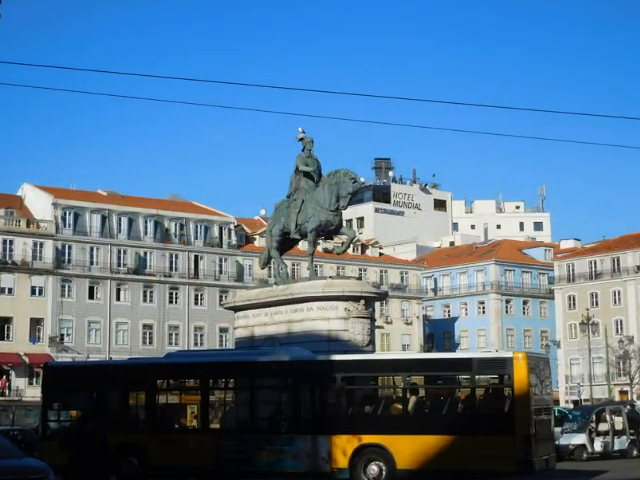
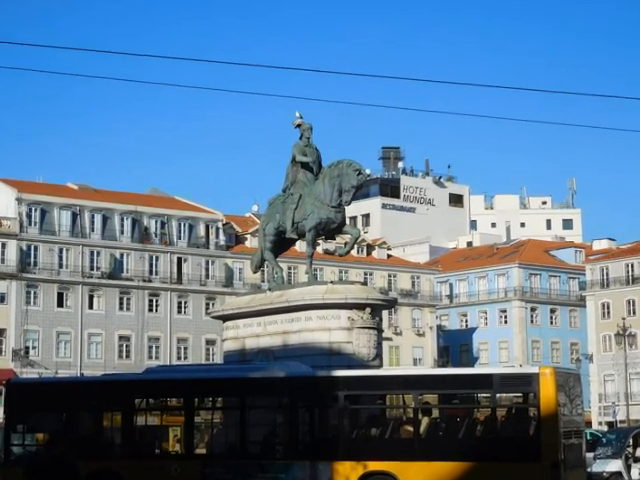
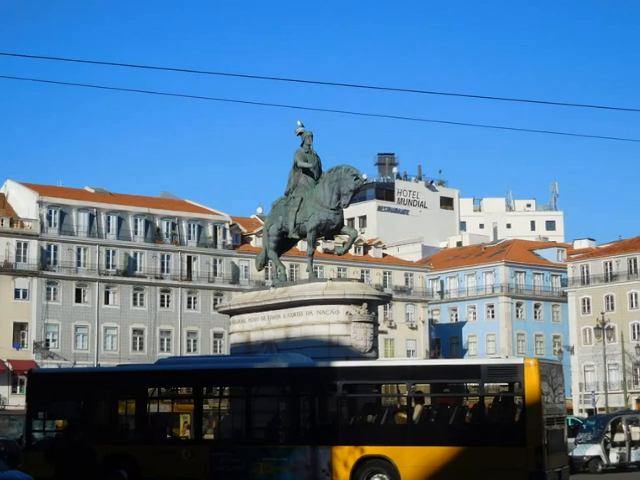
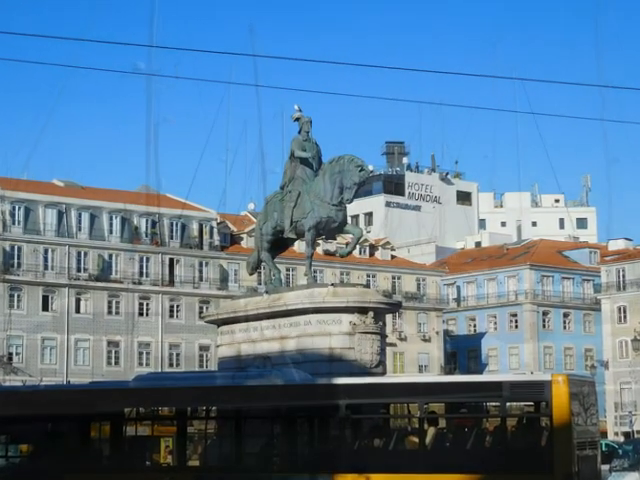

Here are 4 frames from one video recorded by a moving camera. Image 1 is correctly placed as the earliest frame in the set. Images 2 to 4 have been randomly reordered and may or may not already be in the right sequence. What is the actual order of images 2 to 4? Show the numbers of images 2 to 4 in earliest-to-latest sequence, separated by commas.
3, 2, 4
